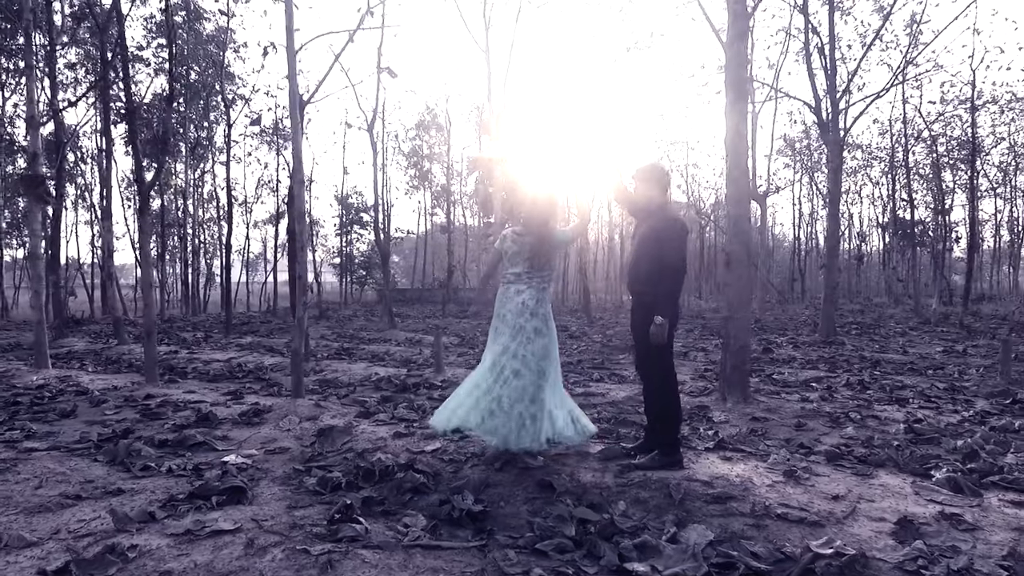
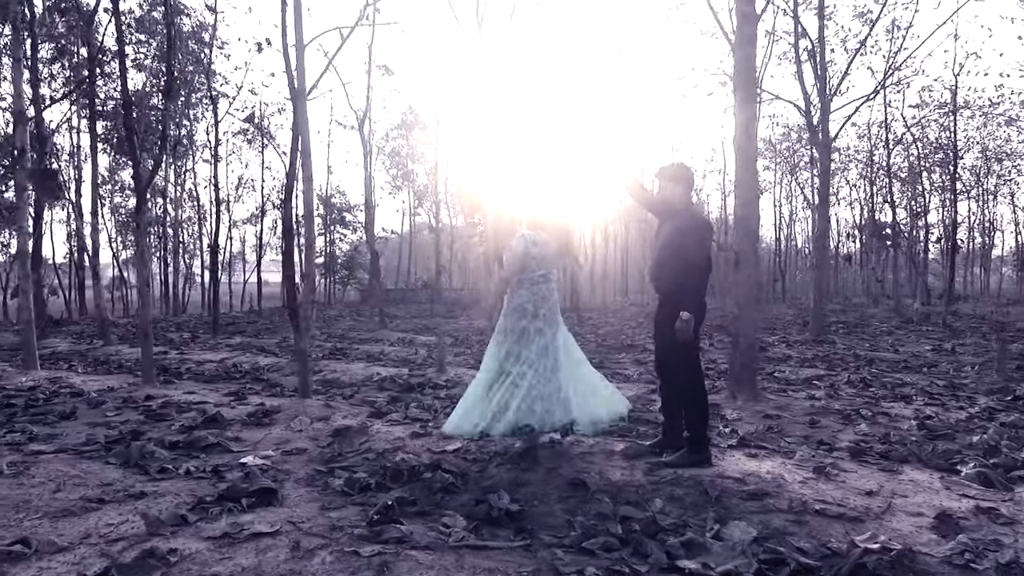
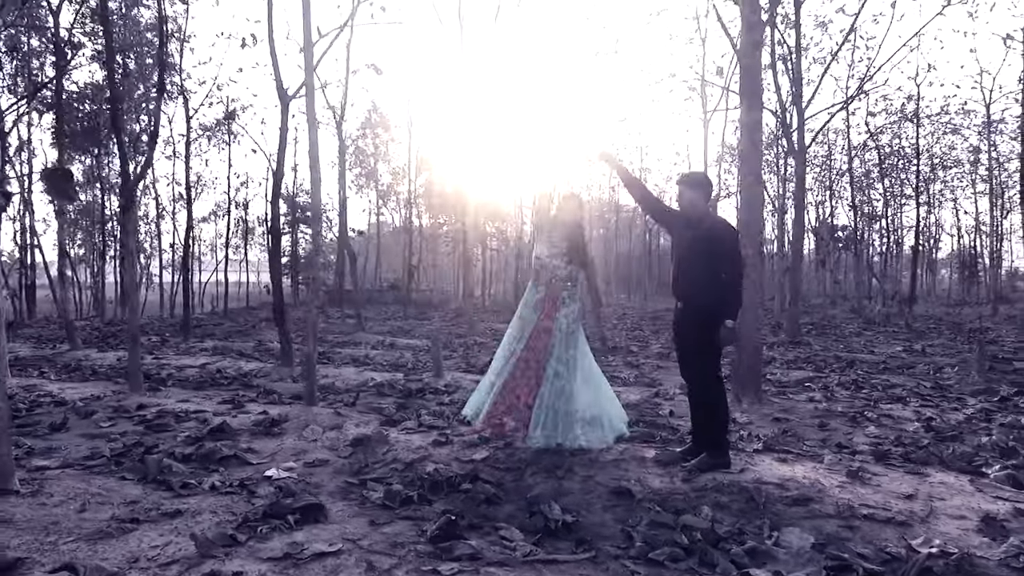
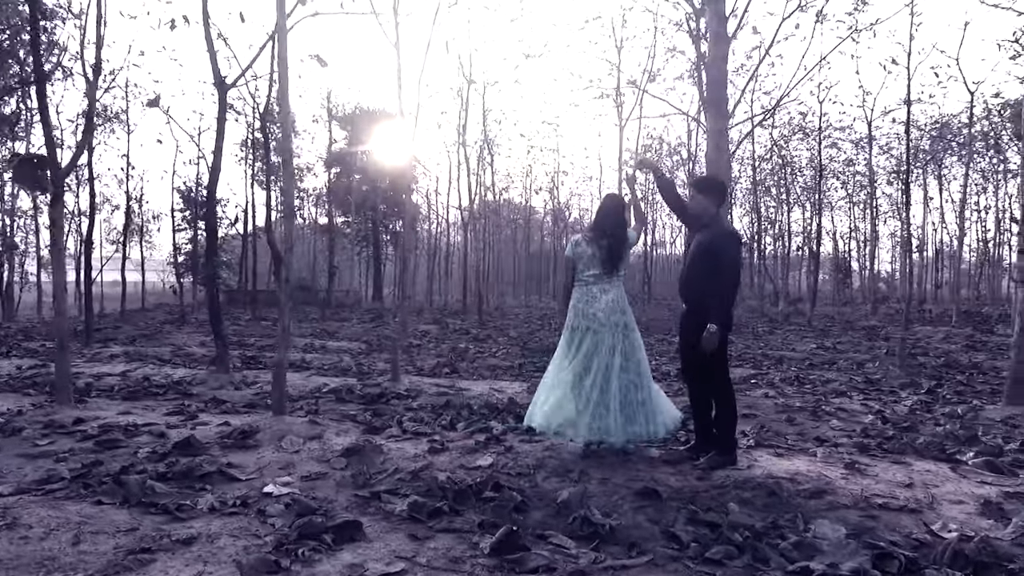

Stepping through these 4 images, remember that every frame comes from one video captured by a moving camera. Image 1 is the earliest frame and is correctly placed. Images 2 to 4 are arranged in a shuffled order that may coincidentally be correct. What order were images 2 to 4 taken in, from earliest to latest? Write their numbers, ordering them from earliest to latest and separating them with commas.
2, 3, 4
